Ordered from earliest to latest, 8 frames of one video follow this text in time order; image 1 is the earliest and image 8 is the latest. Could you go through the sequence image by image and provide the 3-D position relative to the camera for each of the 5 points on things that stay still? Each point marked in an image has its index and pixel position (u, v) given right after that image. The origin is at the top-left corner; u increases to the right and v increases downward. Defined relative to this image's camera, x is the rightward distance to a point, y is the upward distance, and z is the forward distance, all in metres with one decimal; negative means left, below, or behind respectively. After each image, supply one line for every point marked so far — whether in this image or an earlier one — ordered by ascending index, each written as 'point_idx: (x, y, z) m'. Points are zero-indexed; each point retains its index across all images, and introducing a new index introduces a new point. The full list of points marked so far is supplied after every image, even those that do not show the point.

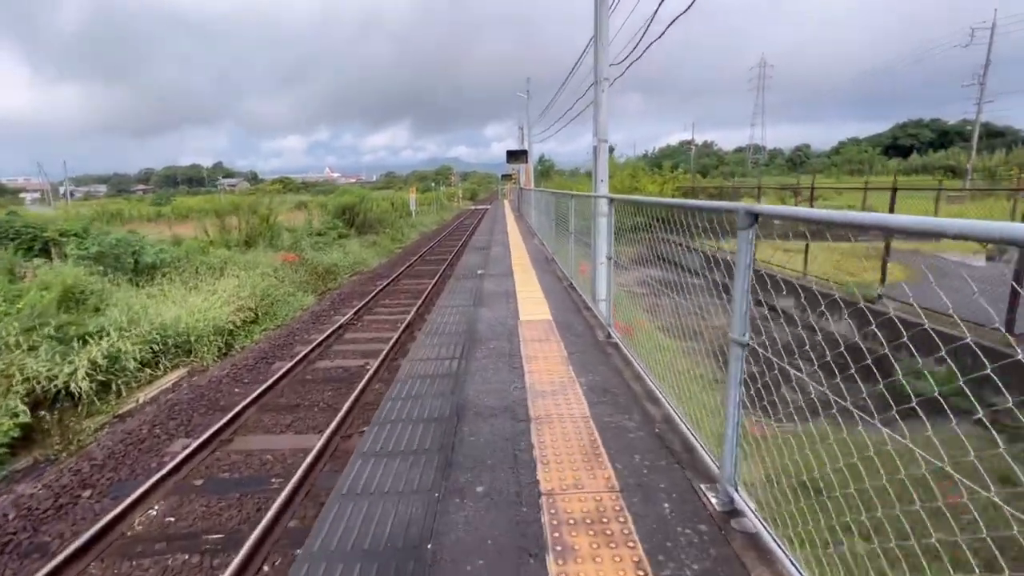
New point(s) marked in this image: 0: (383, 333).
0: (-1.9, -0.7, +6.9) m
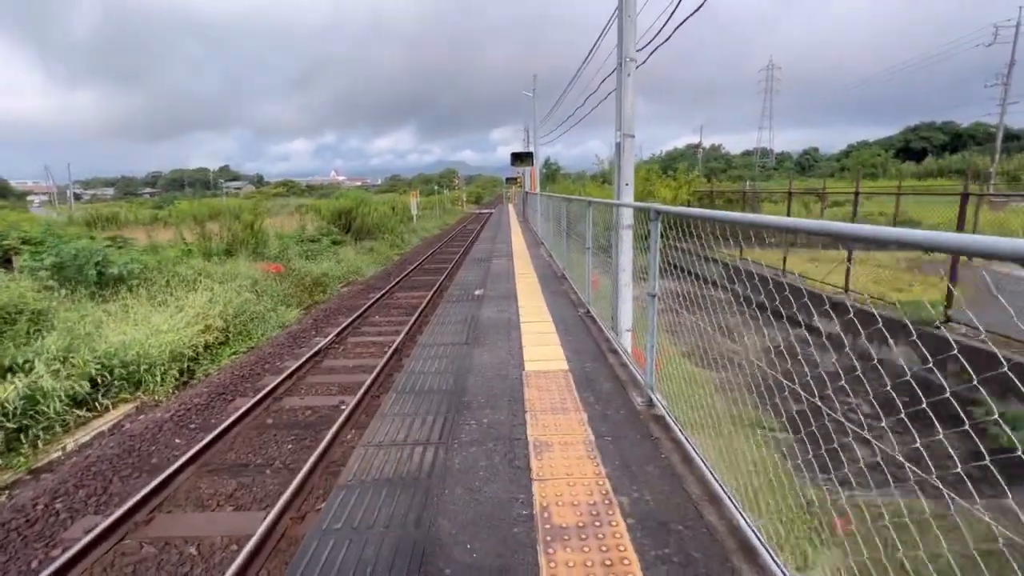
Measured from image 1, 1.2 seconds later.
0: (-1.9, -1.0, +6.0) m
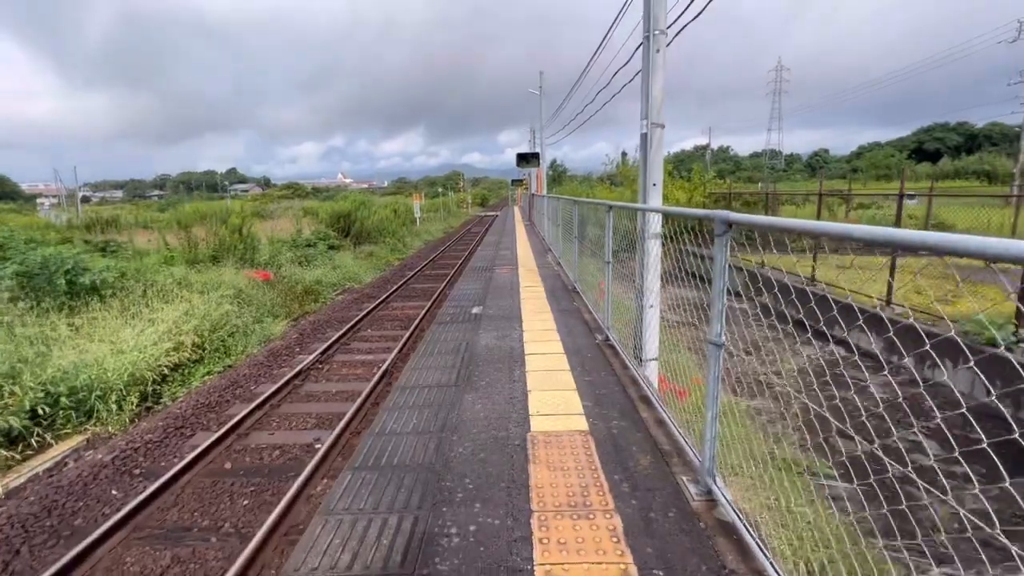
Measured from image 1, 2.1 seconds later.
0: (-1.8, -1.1, +5.3) m
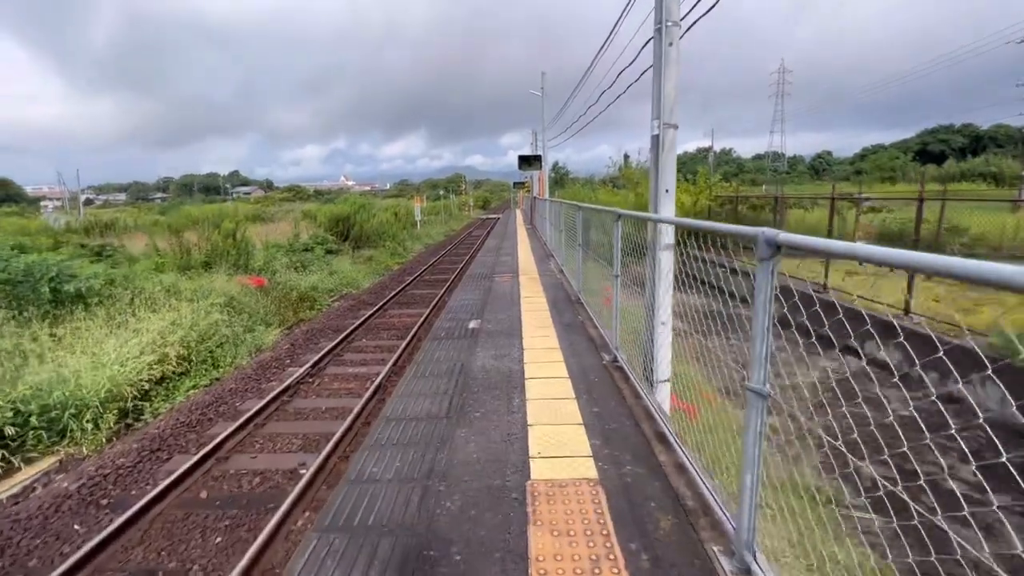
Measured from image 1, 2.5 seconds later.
0: (-1.8, -1.2, +5.0) m
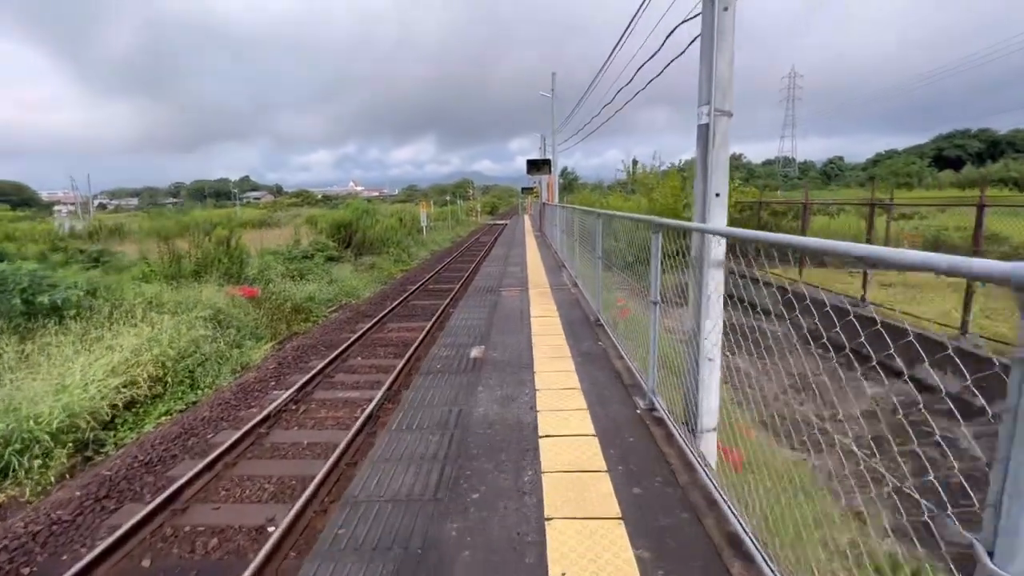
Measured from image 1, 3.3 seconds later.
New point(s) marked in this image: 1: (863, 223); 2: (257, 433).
0: (-1.7, -1.4, +4.4) m
1: (+9.0, +1.7, +12.1) m
2: (-2.5, -1.4, +4.6) m
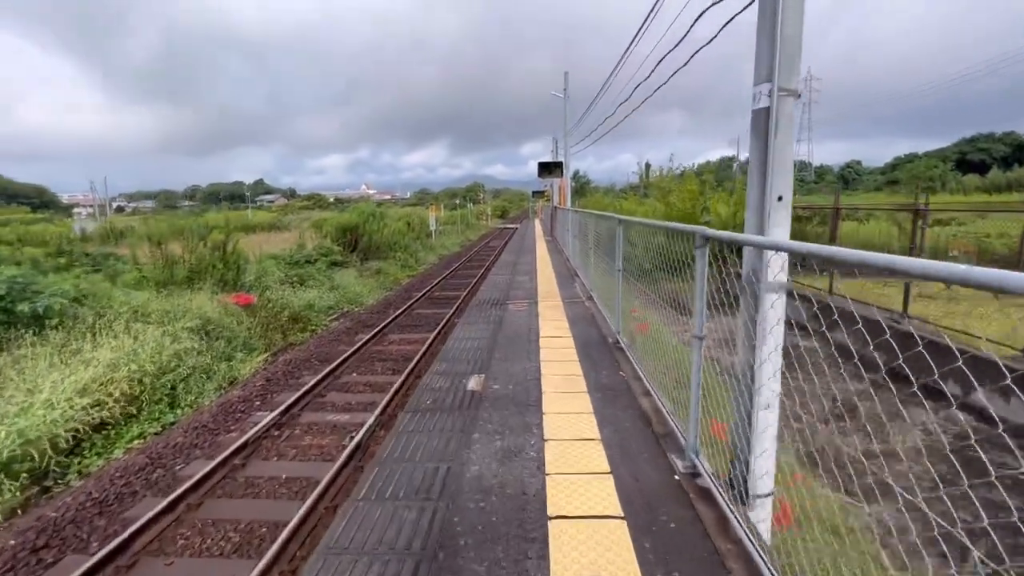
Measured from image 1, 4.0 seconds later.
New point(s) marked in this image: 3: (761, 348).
0: (-1.7, -1.5, +3.9) m
1: (+9.3, +1.4, +11.3) m
2: (-2.4, -1.5, +4.1) m
3: (+1.1, -0.3, +2.1) m
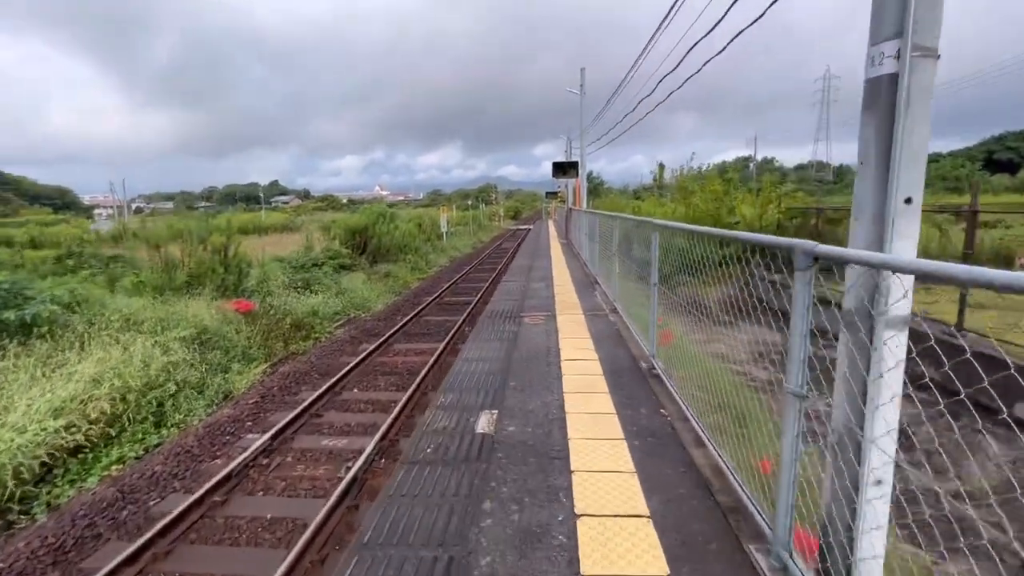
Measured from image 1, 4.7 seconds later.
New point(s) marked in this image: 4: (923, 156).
0: (-1.6, -1.6, +3.4) m
1: (+9.6, +1.3, +10.6) m
2: (-2.3, -1.6, +3.6) m
3: (+1.2, -0.4, +1.6) m
4: (+1.3, +0.5, +1.5) m
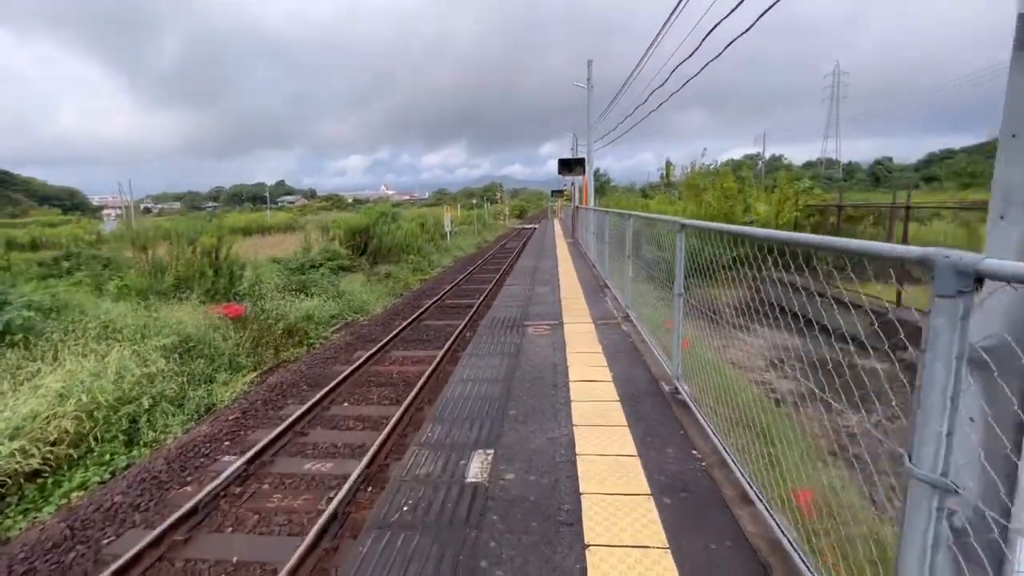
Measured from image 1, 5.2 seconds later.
0: (-1.6, -1.7, +3.0) m
1: (+9.7, +1.2, +10.0) m
2: (-2.3, -1.7, +3.2) m
3: (+1.2, -0.4, +1.1) m
4: (+1.3, +0.4, +1.0) m
